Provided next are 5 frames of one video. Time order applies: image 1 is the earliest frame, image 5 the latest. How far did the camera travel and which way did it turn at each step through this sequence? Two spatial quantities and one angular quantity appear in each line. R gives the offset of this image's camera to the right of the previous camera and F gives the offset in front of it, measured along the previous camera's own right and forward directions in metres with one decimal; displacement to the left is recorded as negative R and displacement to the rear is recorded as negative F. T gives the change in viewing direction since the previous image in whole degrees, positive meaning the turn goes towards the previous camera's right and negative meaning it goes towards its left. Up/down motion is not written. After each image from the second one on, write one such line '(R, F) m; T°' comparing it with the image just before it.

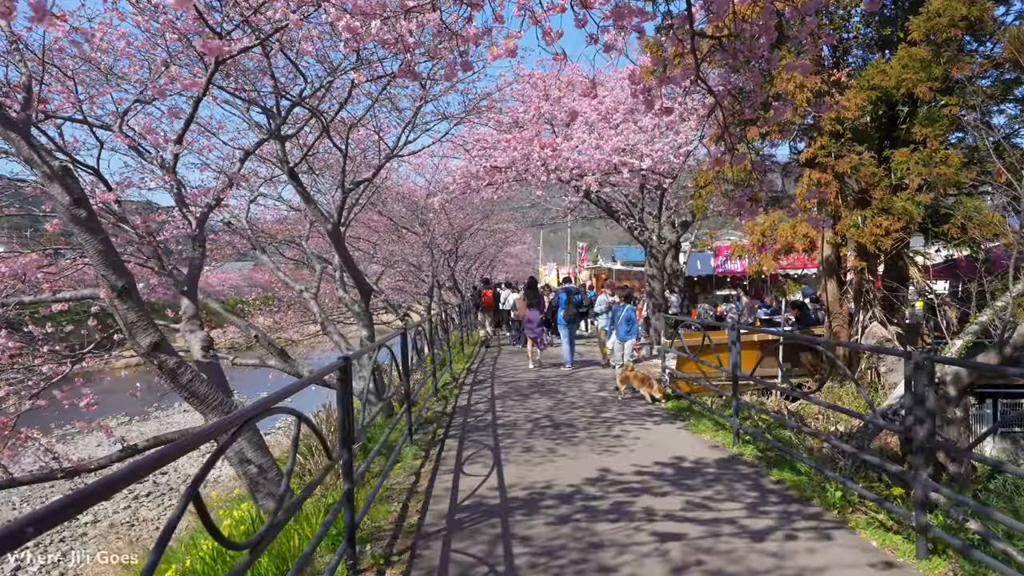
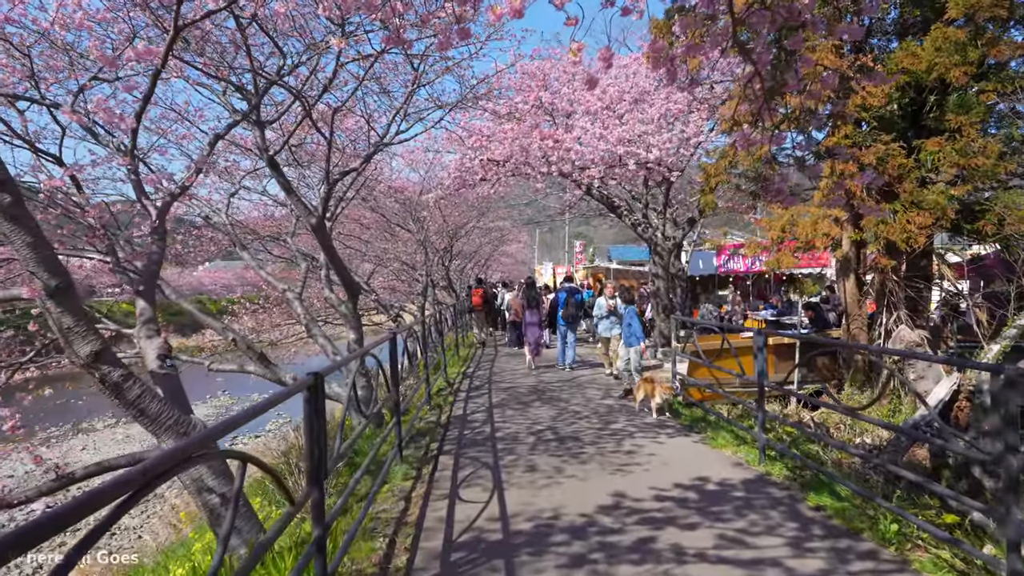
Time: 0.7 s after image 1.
(0.0, +0.6) m; 0°
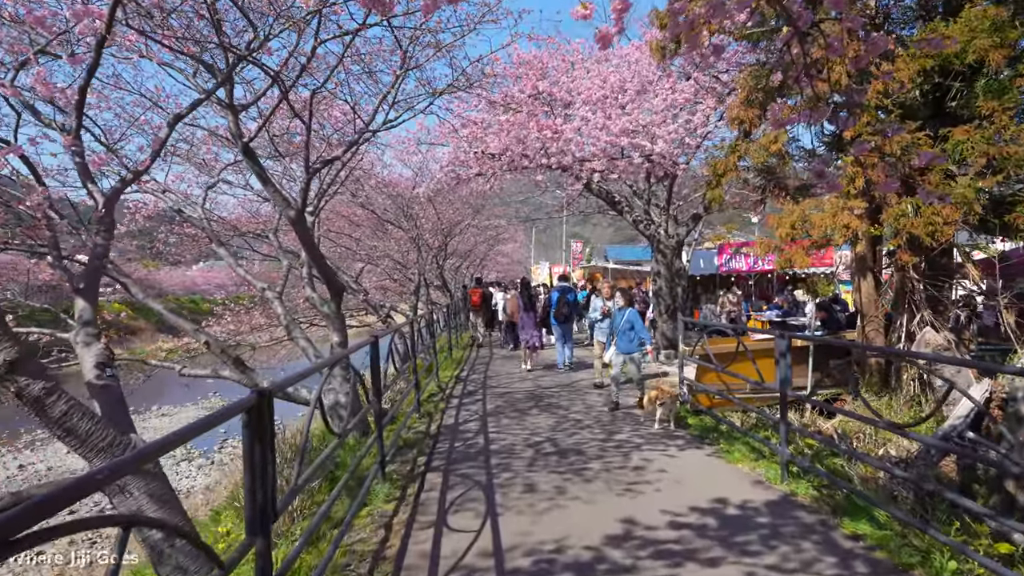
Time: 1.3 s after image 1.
(0.0, +0.5) m; 0°
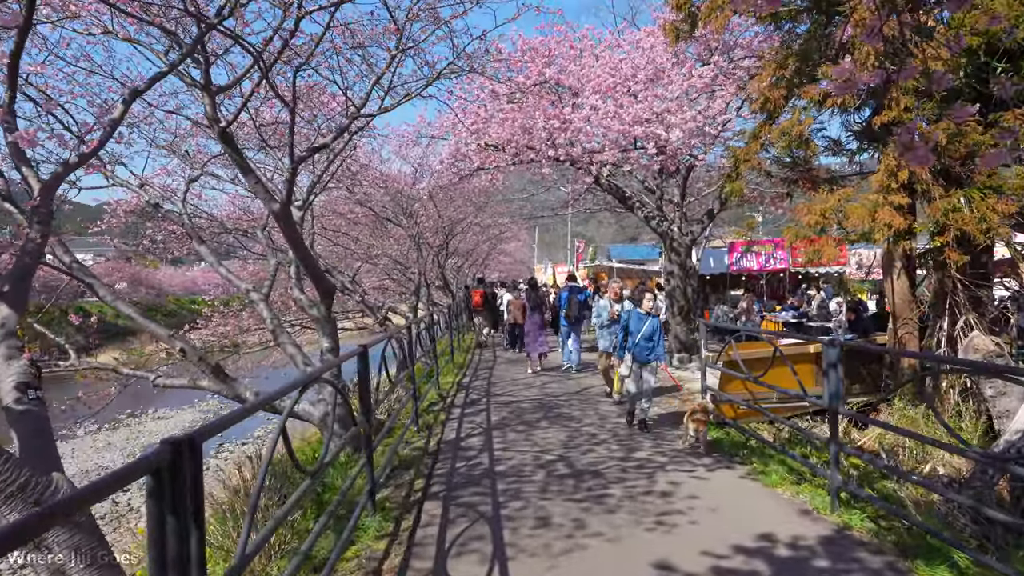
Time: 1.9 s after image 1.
(0.0, +0.6) m; 0°
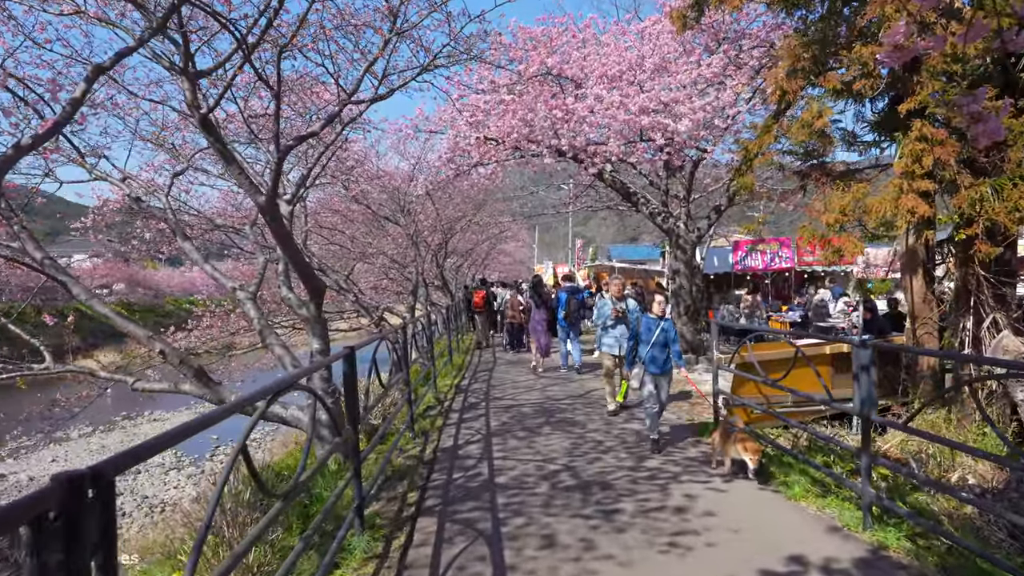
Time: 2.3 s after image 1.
(0.0, +0.4) m; 0°
